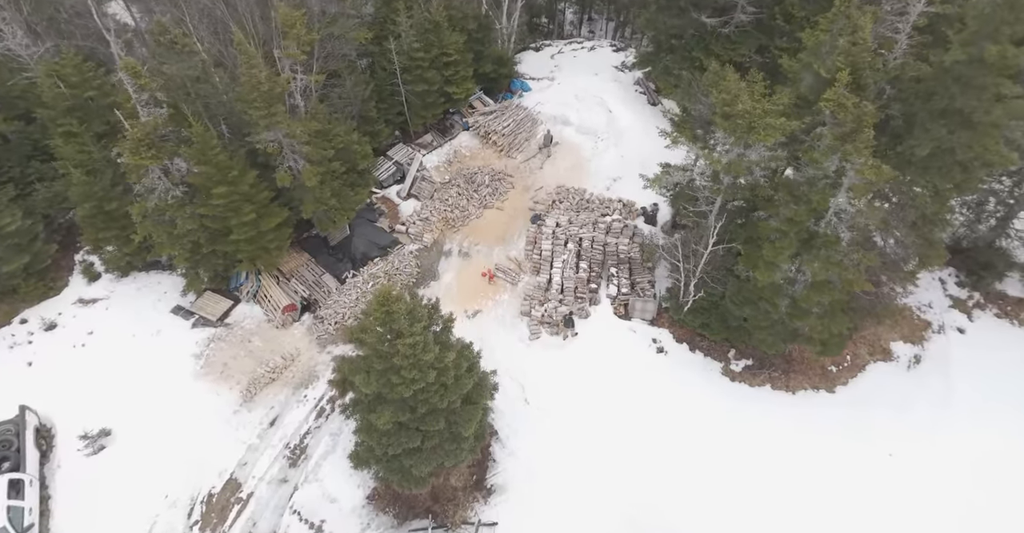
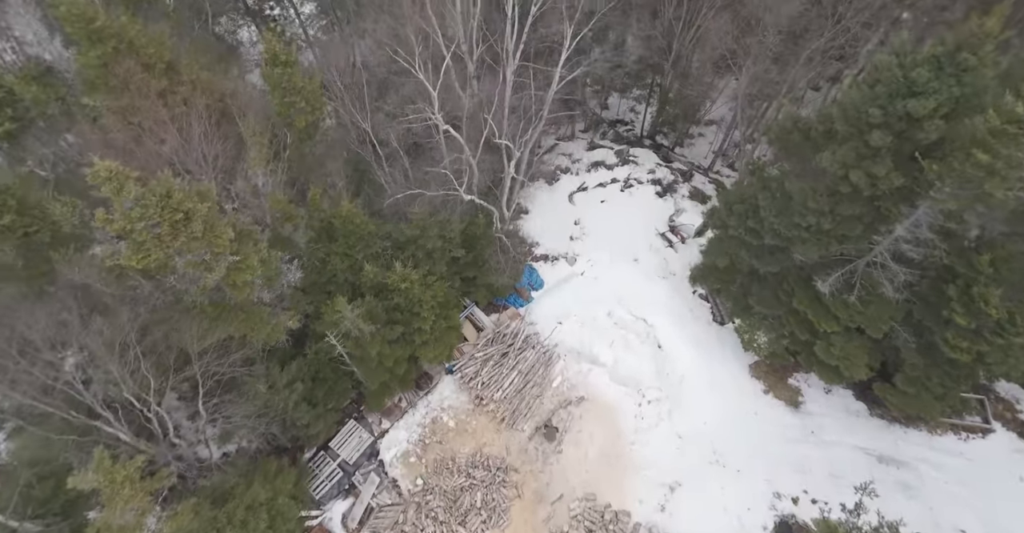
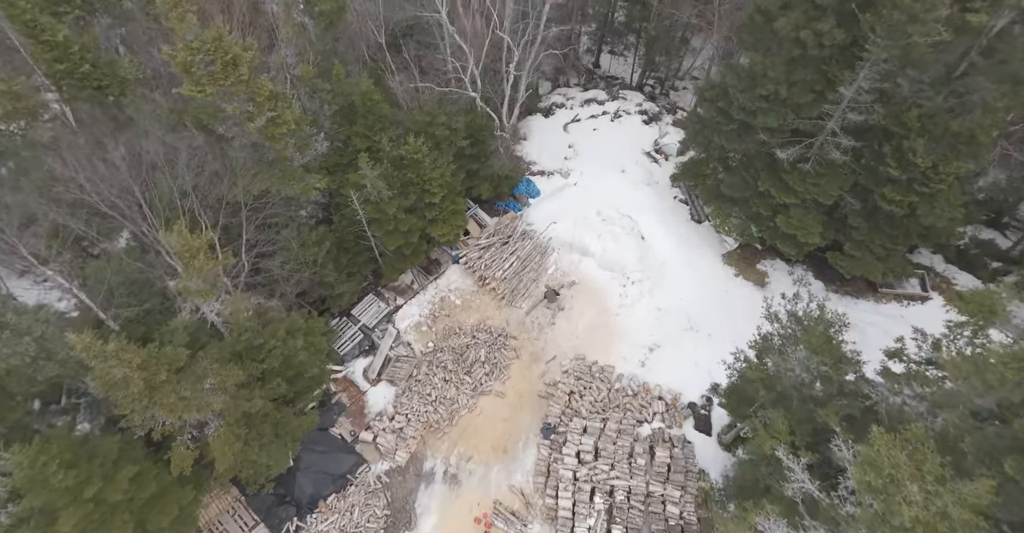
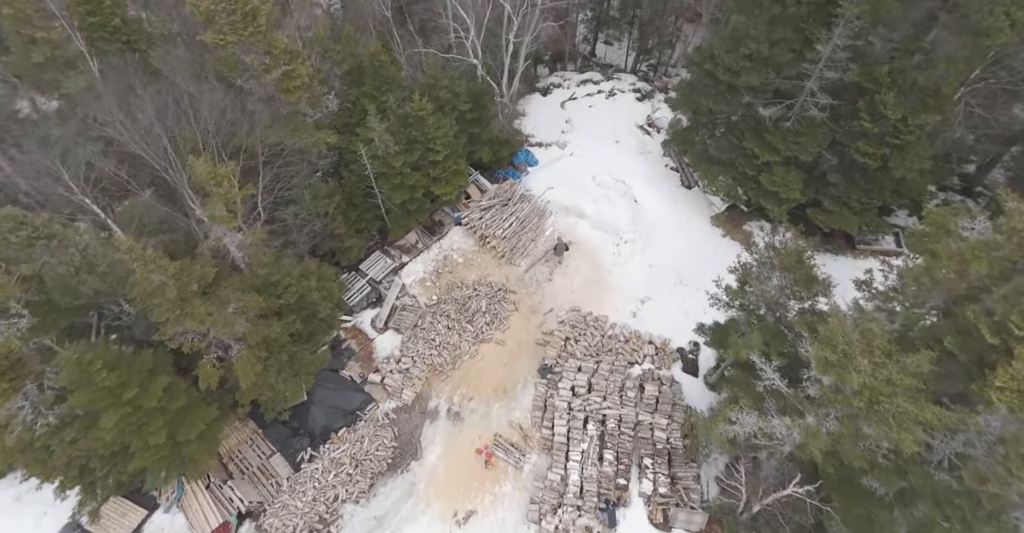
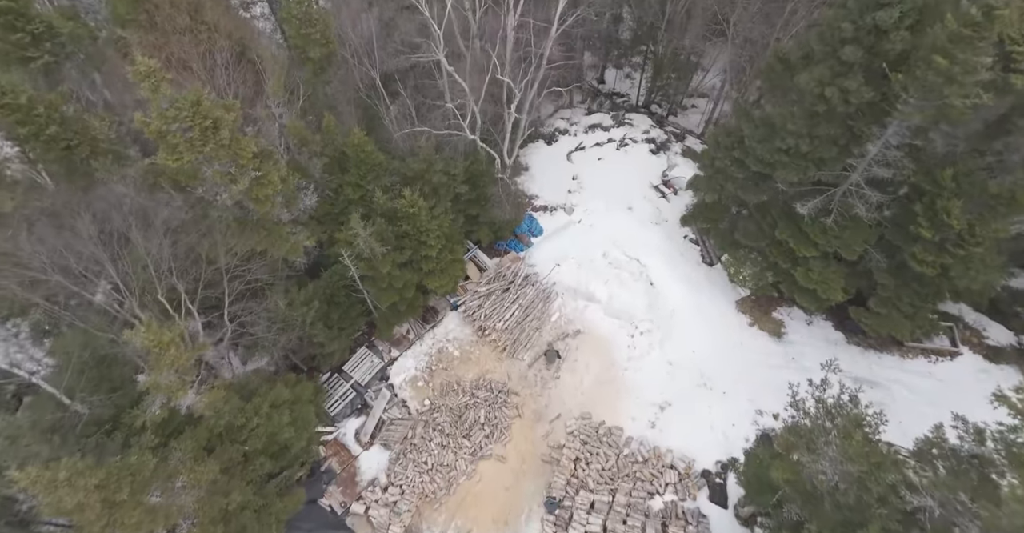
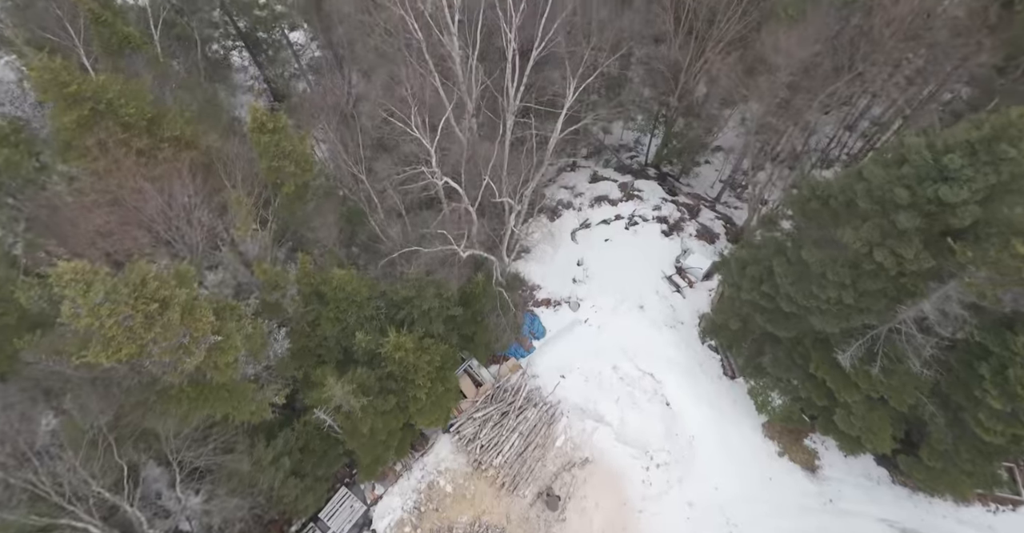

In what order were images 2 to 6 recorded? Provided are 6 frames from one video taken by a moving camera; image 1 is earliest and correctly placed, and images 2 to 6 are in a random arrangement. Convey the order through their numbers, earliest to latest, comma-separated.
4, 3, 5, 2, 6
